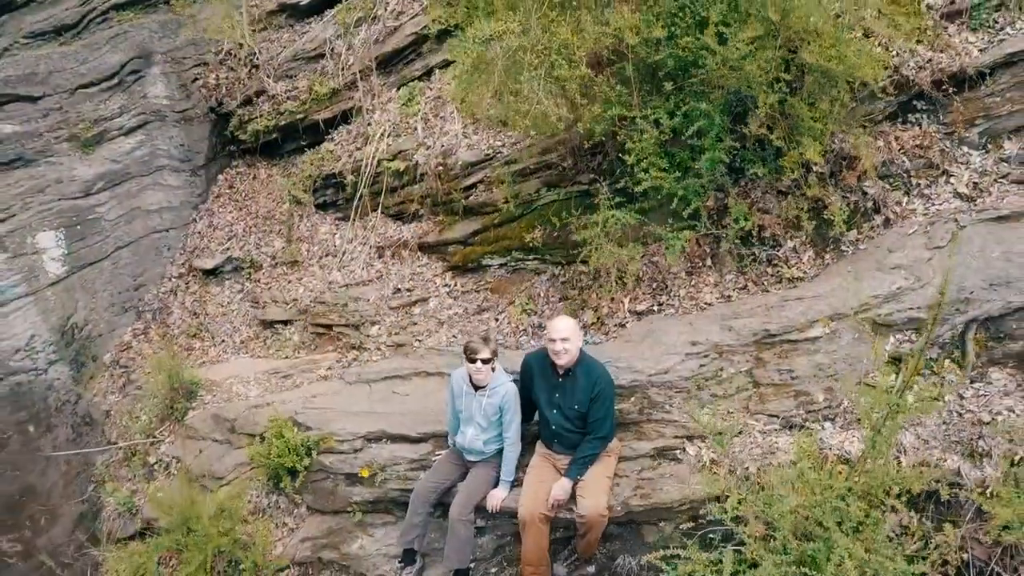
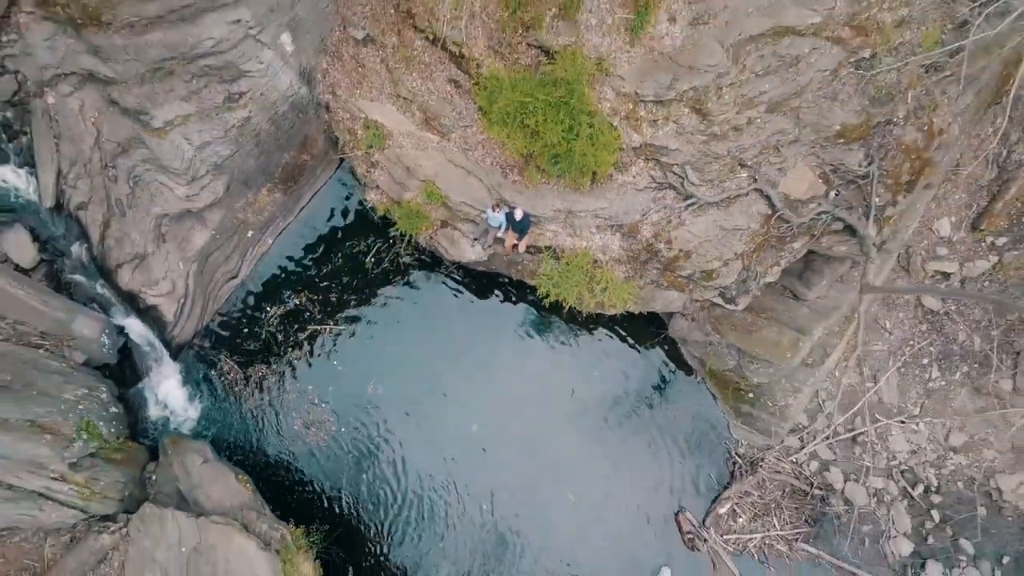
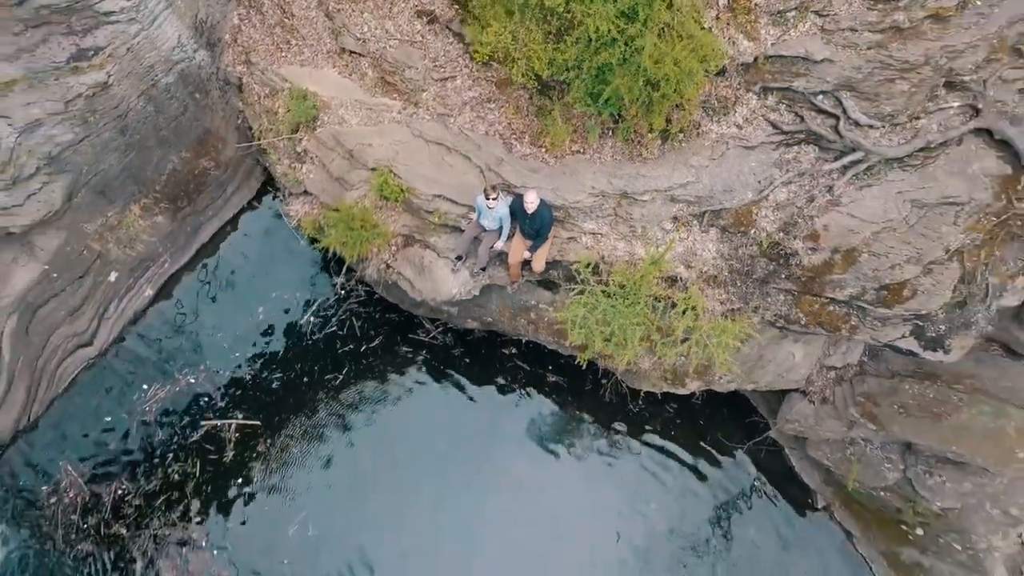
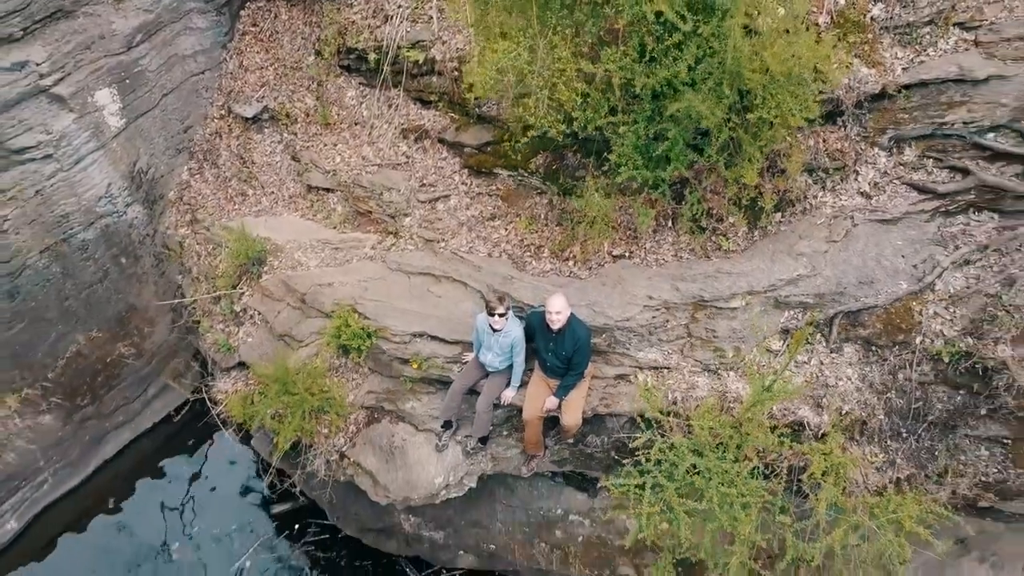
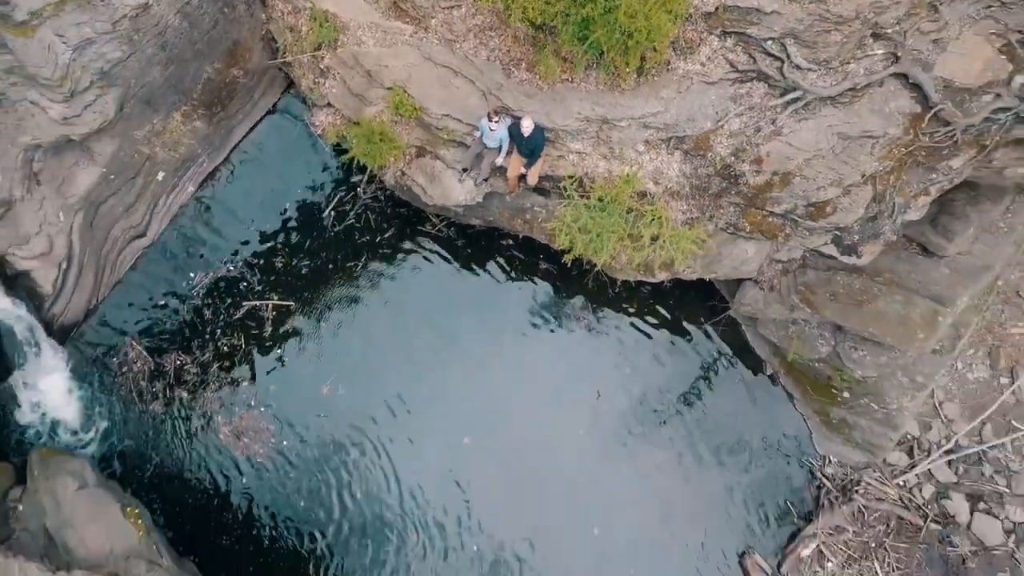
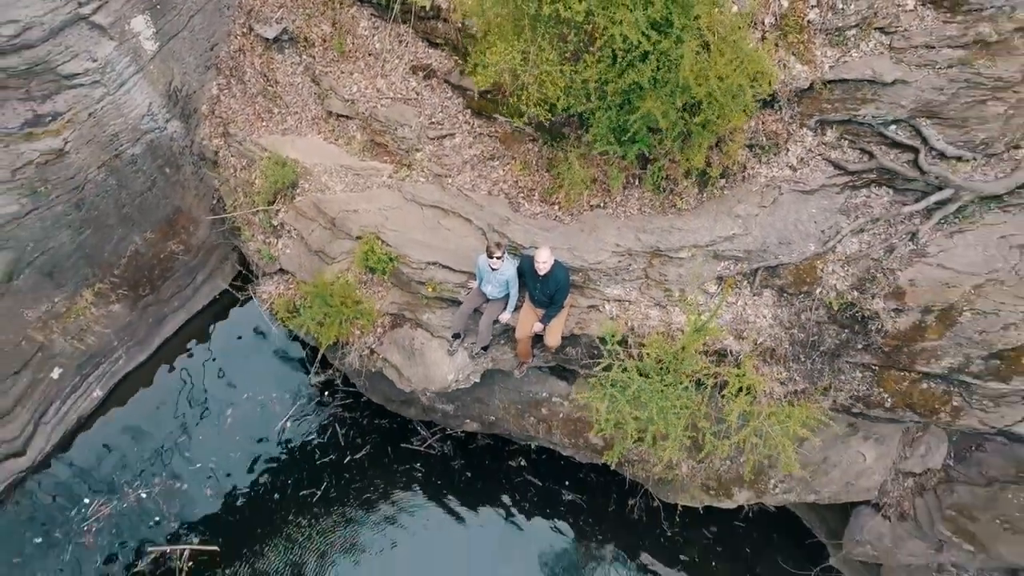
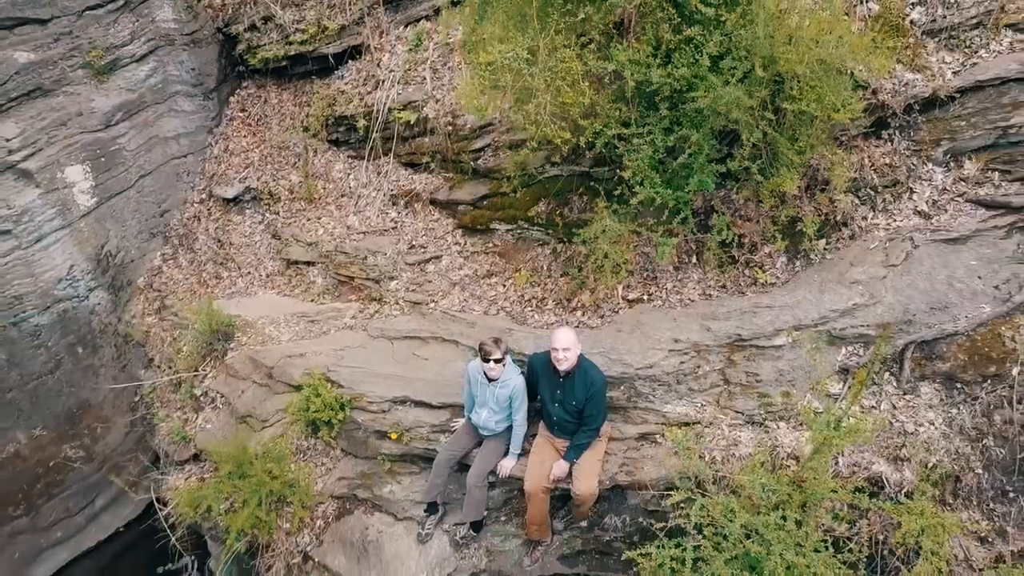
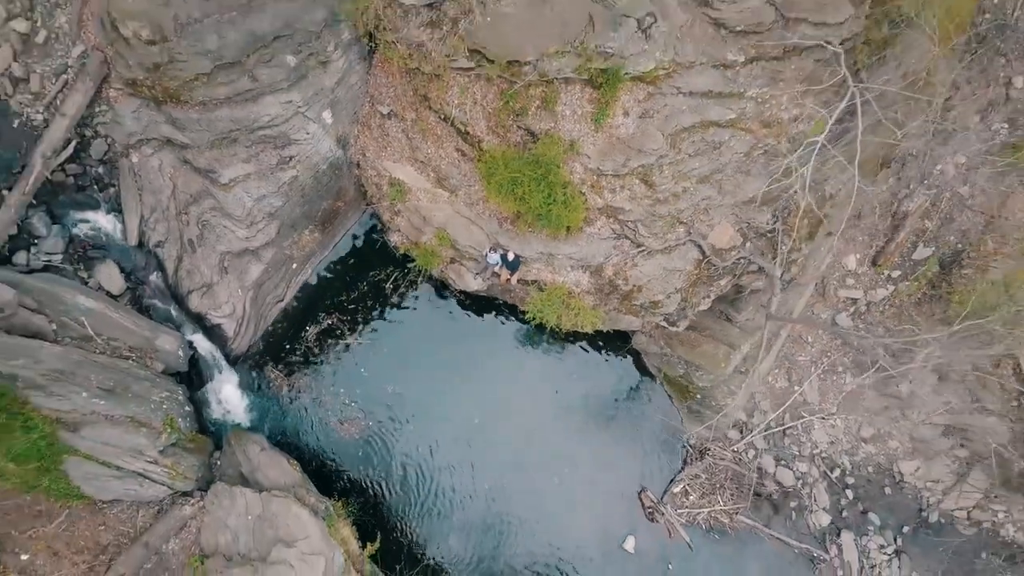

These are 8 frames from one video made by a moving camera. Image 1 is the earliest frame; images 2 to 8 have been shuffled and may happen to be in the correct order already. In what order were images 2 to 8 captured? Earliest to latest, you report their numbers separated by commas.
7, 4, 6, 3, 5, 2, 8
